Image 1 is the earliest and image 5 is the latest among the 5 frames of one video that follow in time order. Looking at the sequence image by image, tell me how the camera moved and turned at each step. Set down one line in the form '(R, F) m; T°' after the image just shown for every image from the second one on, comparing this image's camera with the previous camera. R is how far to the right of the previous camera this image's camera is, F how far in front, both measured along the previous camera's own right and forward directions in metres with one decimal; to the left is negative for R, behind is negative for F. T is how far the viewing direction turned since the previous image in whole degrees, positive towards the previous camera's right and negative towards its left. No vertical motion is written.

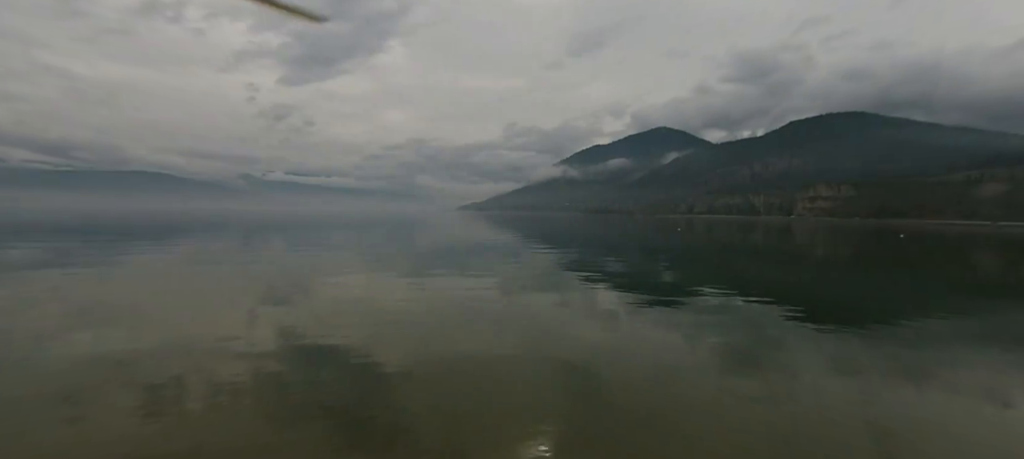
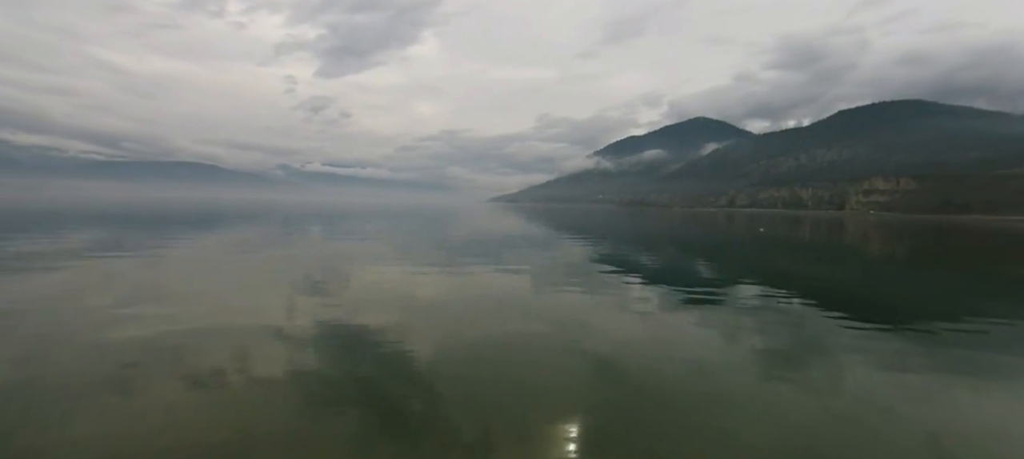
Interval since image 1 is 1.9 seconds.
(-0.1, +1.0) m; -3°
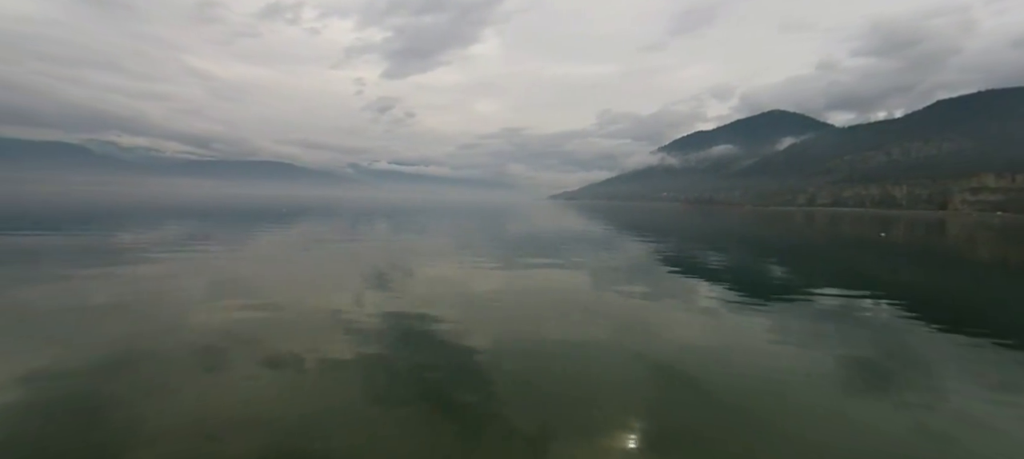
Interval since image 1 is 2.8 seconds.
(0.0, +0.8) m; -7°
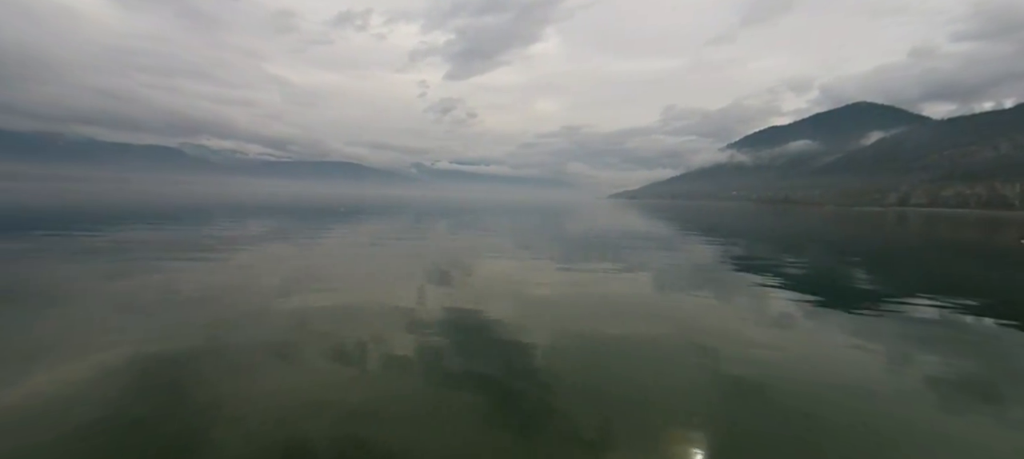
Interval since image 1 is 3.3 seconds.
(0.0, +0.7) m; -7°
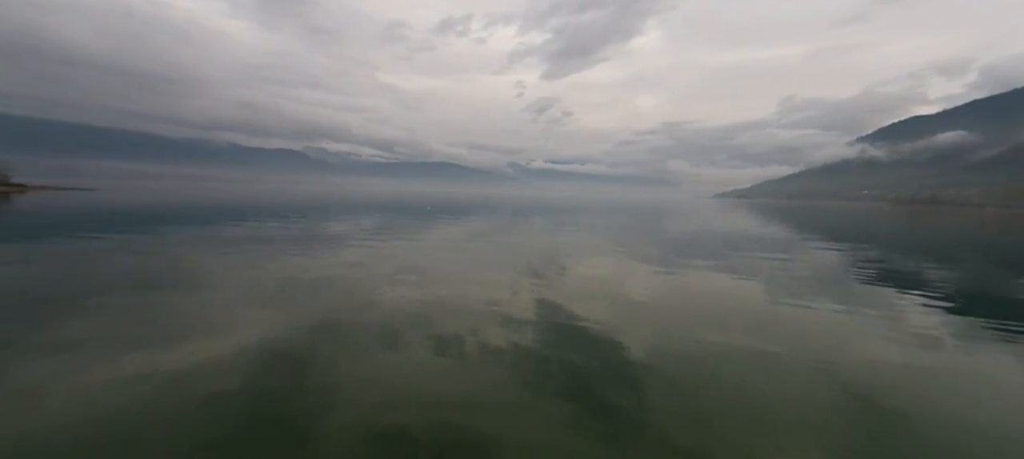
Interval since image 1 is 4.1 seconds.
(-0.1, +0.9) m; -11°
